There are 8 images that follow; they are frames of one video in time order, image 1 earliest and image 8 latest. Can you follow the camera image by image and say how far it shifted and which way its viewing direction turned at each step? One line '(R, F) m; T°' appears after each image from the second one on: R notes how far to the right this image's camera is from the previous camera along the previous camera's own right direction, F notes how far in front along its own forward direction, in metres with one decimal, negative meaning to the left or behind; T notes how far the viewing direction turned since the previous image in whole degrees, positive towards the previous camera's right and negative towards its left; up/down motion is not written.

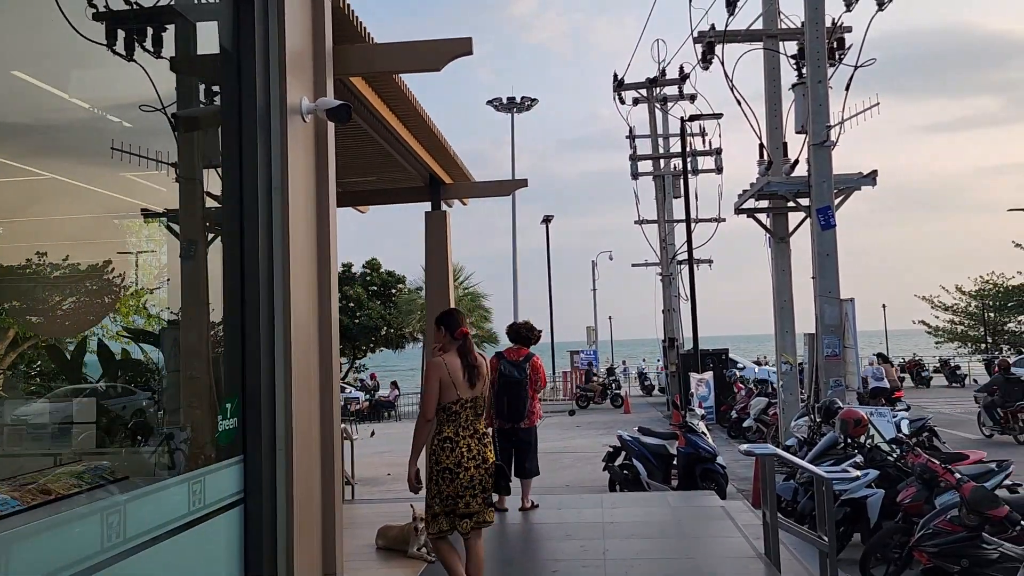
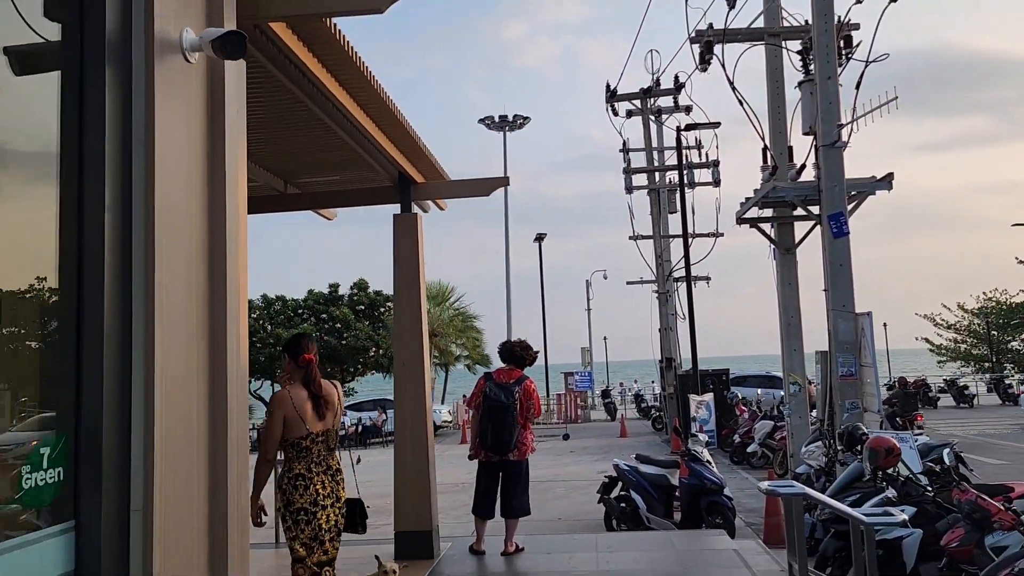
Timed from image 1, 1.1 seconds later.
(+0.1, +0.9) m; 0°
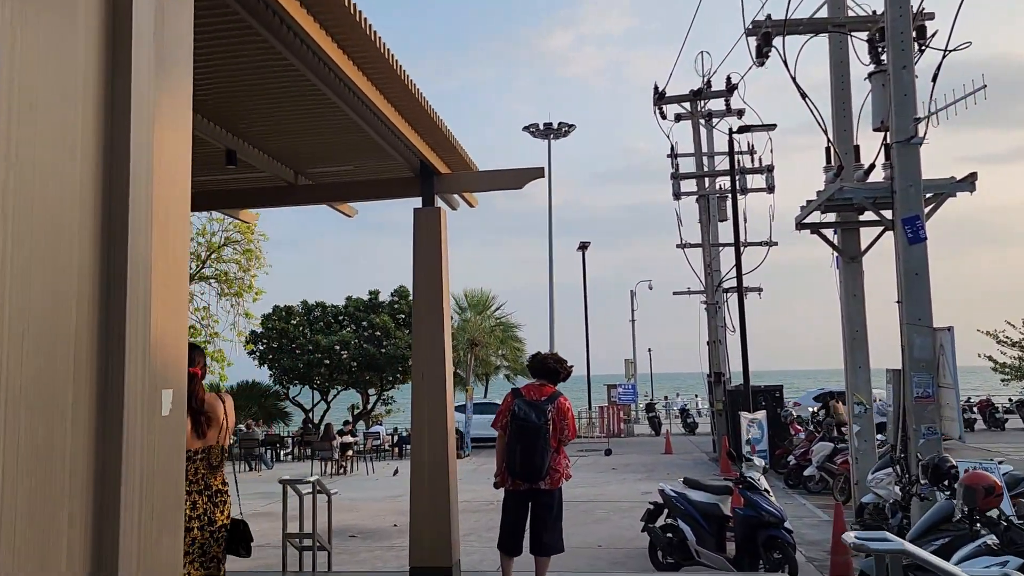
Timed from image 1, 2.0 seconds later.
(+0.1, +0.8) m; -3°
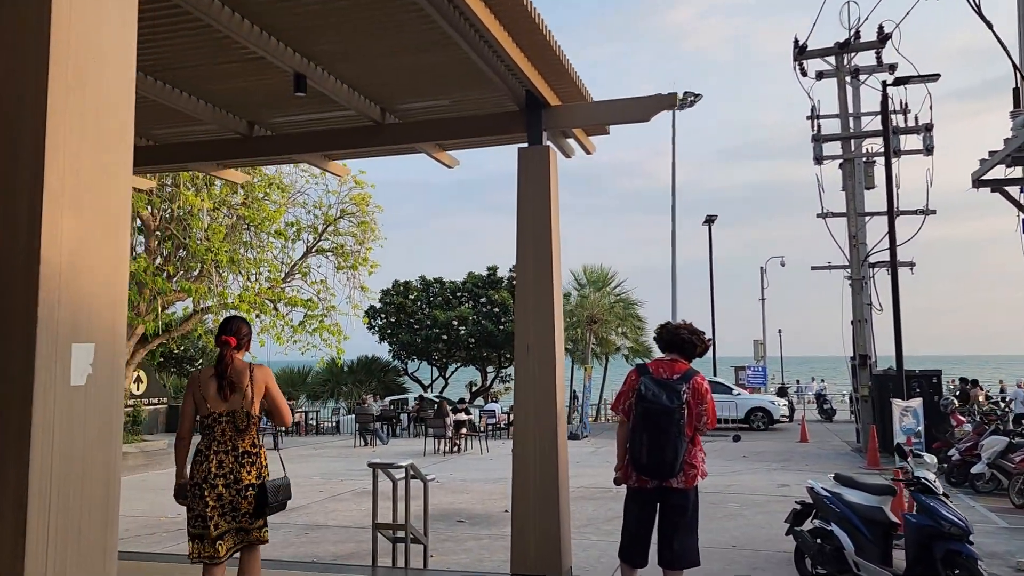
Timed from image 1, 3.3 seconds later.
(0.0, +1.0) m; -8°
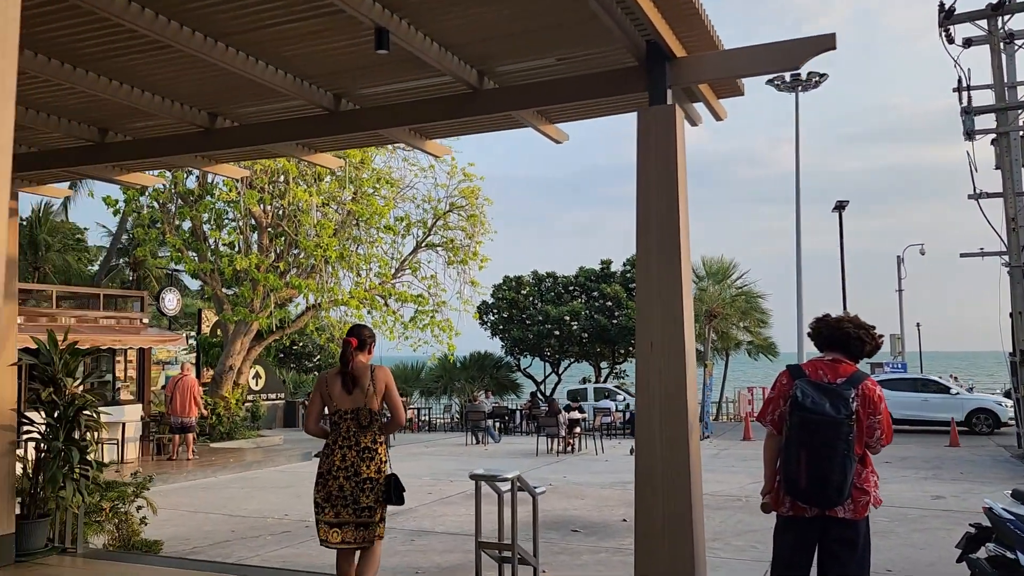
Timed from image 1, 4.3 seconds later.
(0.0, +0.7) m; -8°
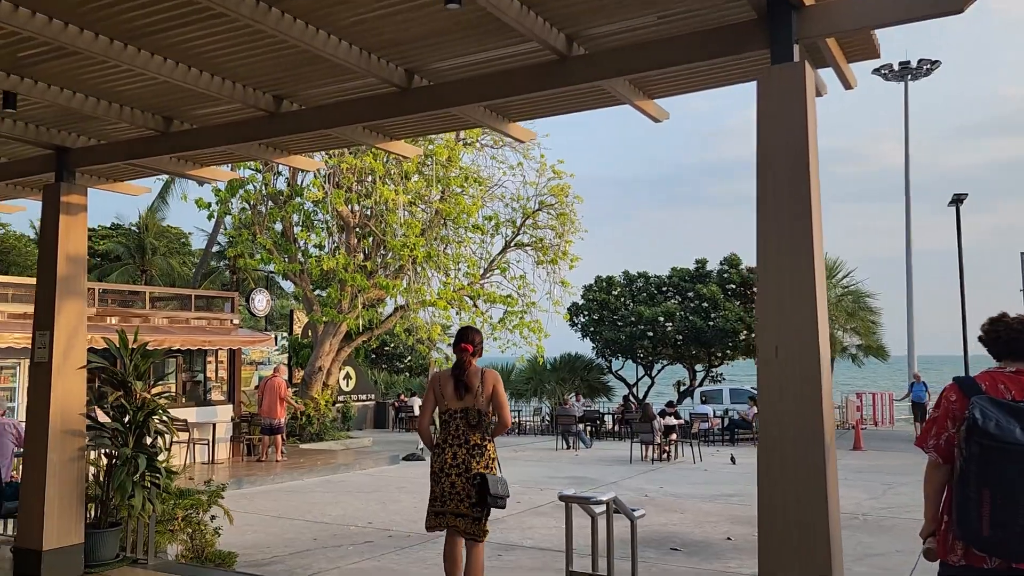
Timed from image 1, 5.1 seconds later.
(0.0, +0.6) m; -6°
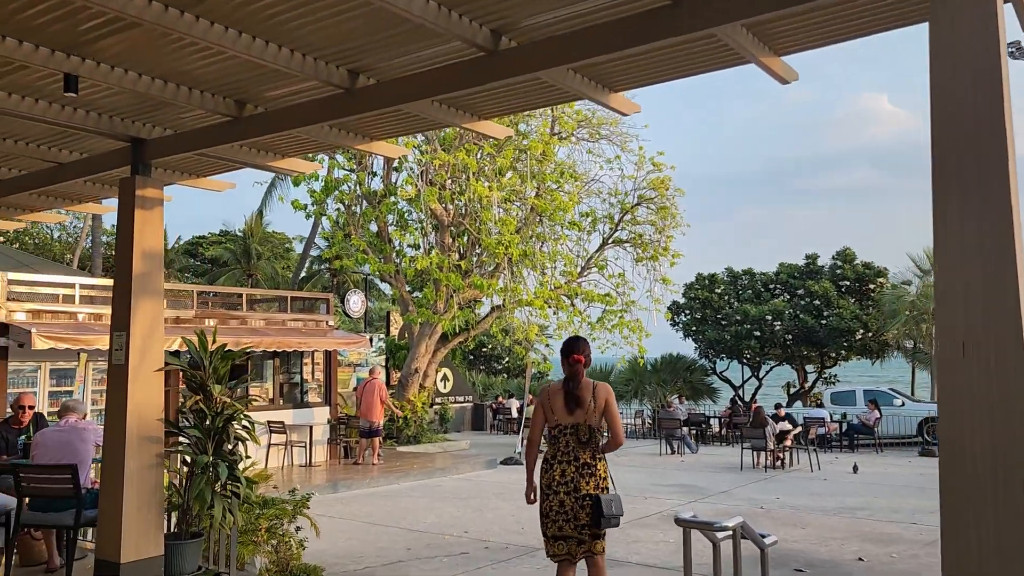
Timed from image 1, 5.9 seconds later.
(0.0, +0.6) m; -7°
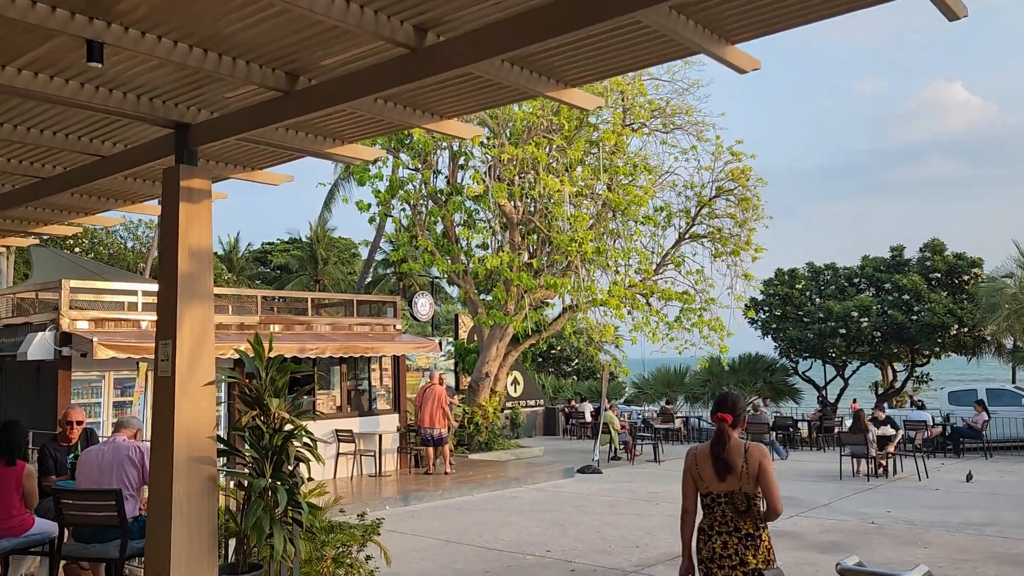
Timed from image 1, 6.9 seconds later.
(-0.2, +0.7) m; -5°
